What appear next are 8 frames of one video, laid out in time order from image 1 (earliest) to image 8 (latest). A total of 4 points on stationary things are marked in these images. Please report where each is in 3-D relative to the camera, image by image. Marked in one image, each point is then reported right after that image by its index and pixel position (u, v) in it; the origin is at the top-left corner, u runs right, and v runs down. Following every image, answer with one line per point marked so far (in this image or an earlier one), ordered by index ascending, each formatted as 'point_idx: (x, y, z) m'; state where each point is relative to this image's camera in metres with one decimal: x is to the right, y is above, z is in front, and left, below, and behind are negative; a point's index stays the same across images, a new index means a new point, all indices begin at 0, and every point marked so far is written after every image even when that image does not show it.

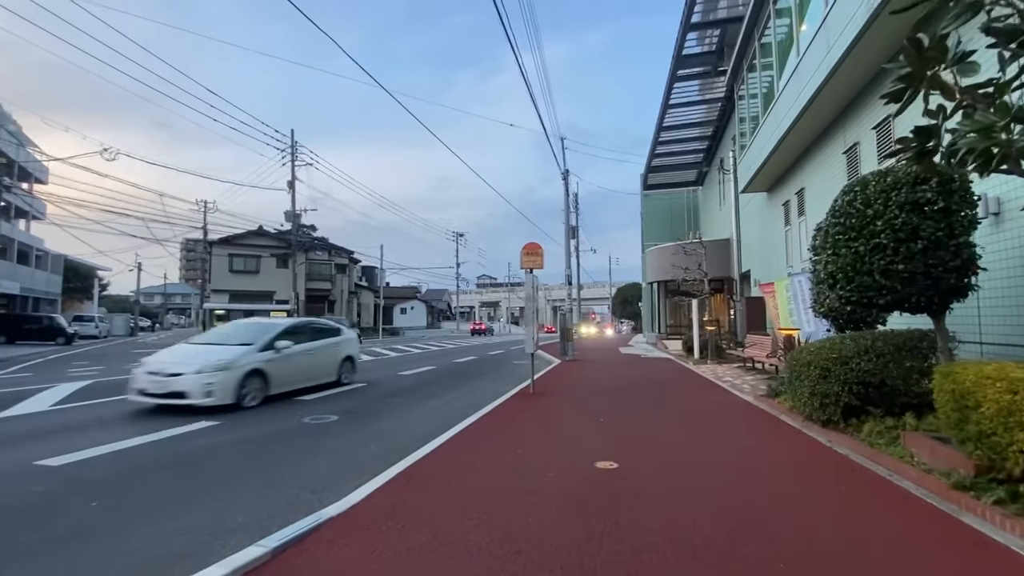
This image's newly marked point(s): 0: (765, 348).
0: (+7.6, -1.8, +14.3) m
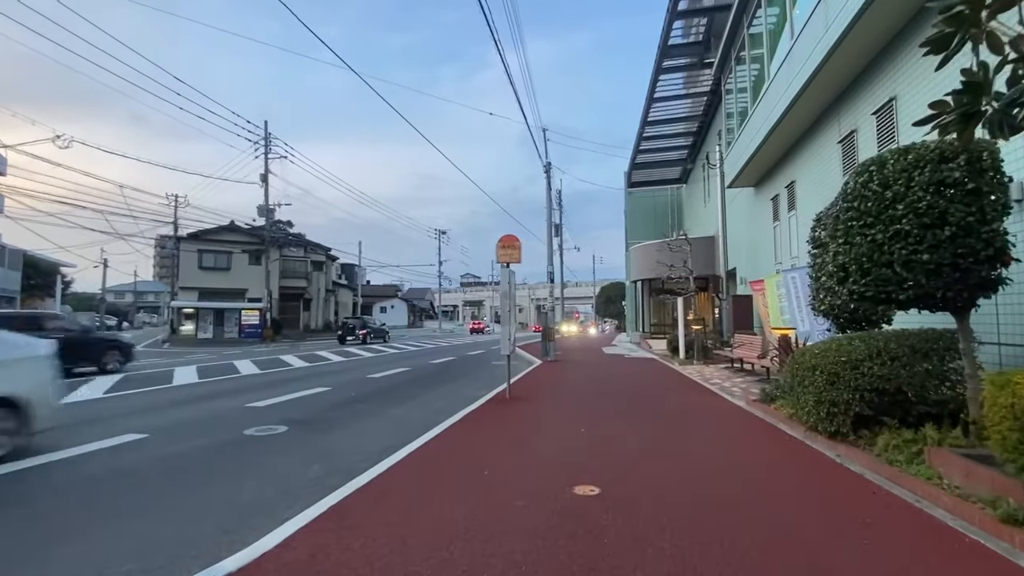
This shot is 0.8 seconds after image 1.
0: (+6.9, -1.8, +13.5) m
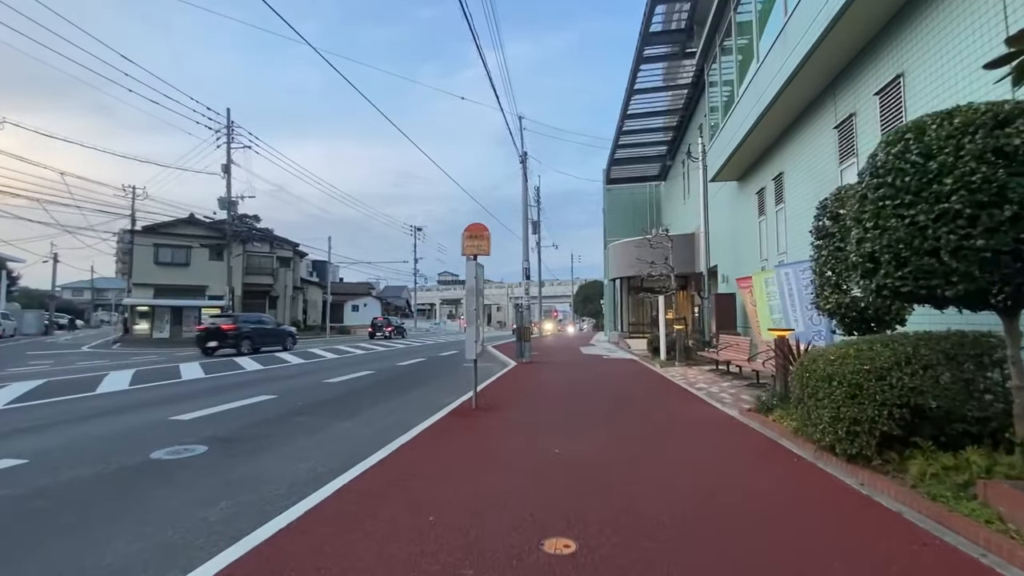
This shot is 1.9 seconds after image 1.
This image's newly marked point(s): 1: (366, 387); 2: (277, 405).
0: (+6.1, -1.7, +12.6) m
1: (-4.2, -2.9, +13.8) m
2: (-5.4, -2.7, +11.1) m
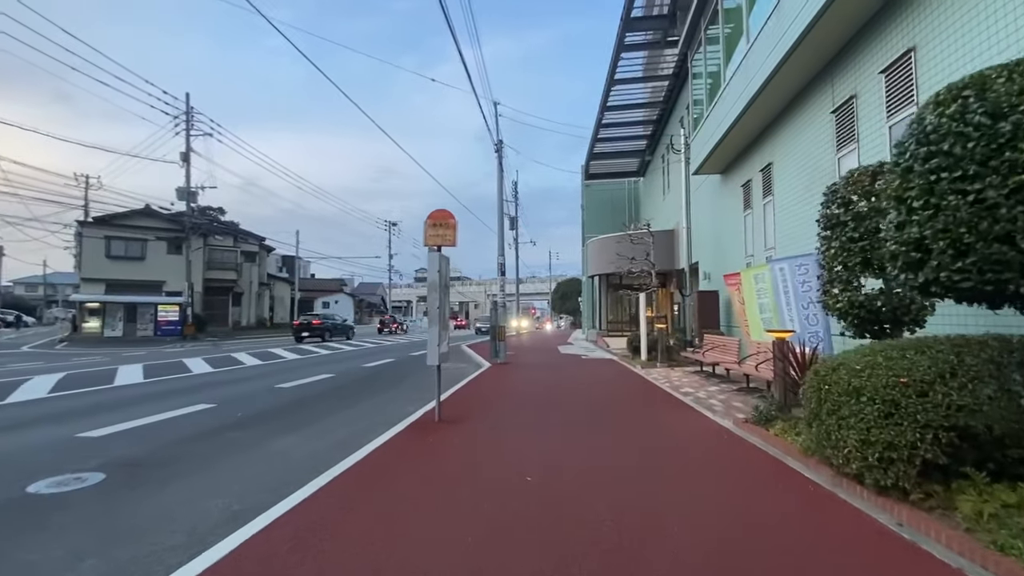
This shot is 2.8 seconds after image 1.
0: (+5.4, -1.6, +11.7) m
1: (-5.0, -2.7, +12.4) m
2: (-6.1, -2.6, +9.7) m
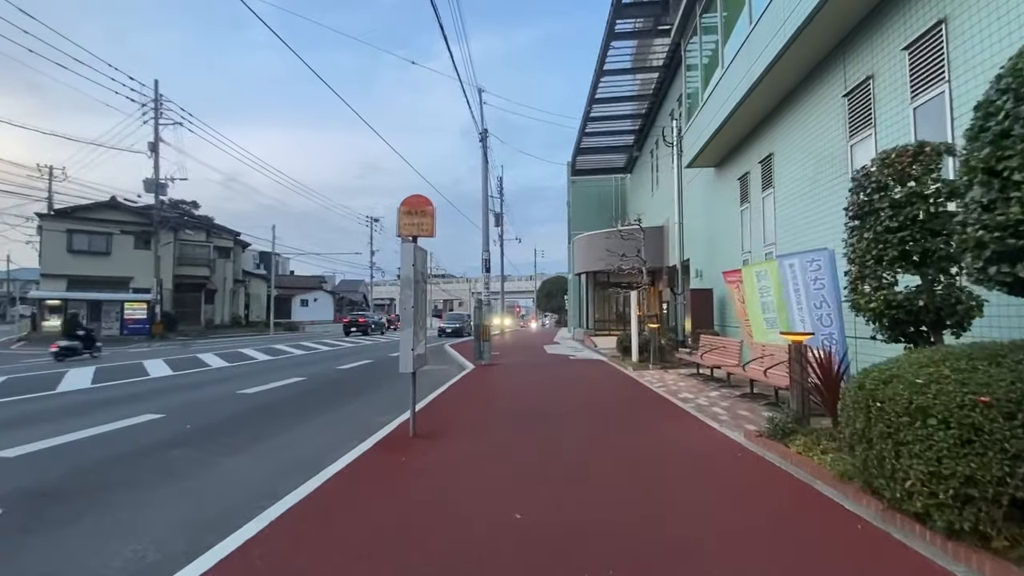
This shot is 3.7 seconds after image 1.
0: (+5.1, -1.6, +10.9) m
1: (-5.3, -2.7, +11.3) m
2: (-6.3, -2.5, +8.5) m
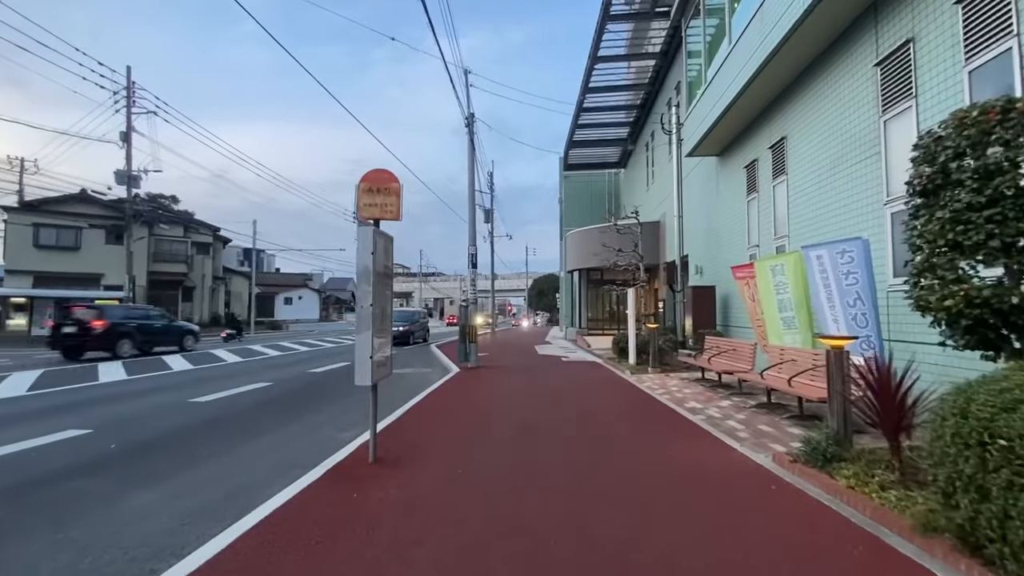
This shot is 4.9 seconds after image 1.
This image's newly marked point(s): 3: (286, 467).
0: (+4.8, -1.5, +9.8) m
1: (-5.6, -2.6, +10.0) m
2: (-6.6, -2.4, +7.2) m
3: (-3.1, -2.4, +6.5) m
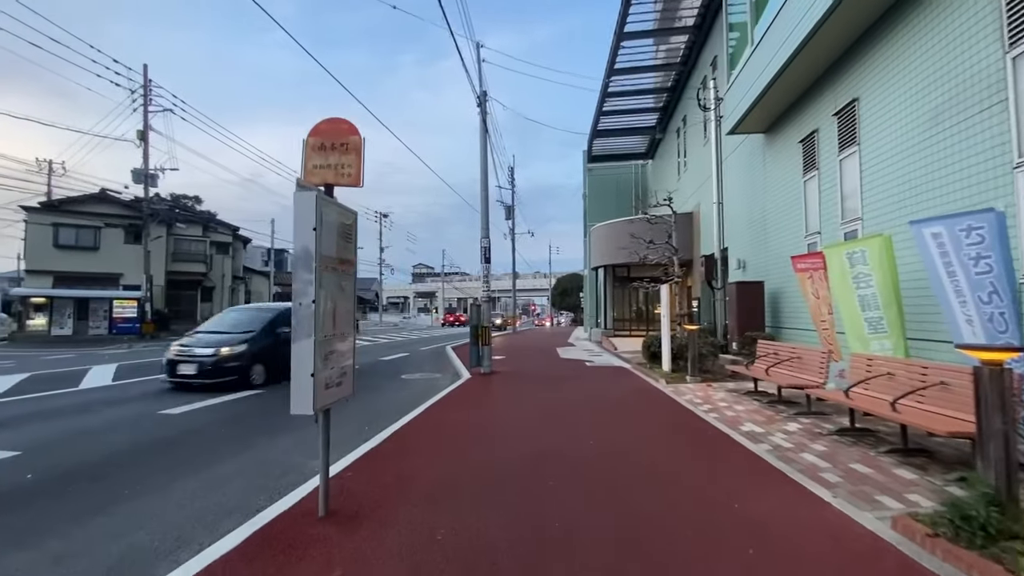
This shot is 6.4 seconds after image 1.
0: (+5.0, -1.4, +7.8) m
1: (-5.4, -2.5, +8.6) m
2: (-6.5, -2.4, +5.8) m
3: (-3.0, -2.3, +4.9) m
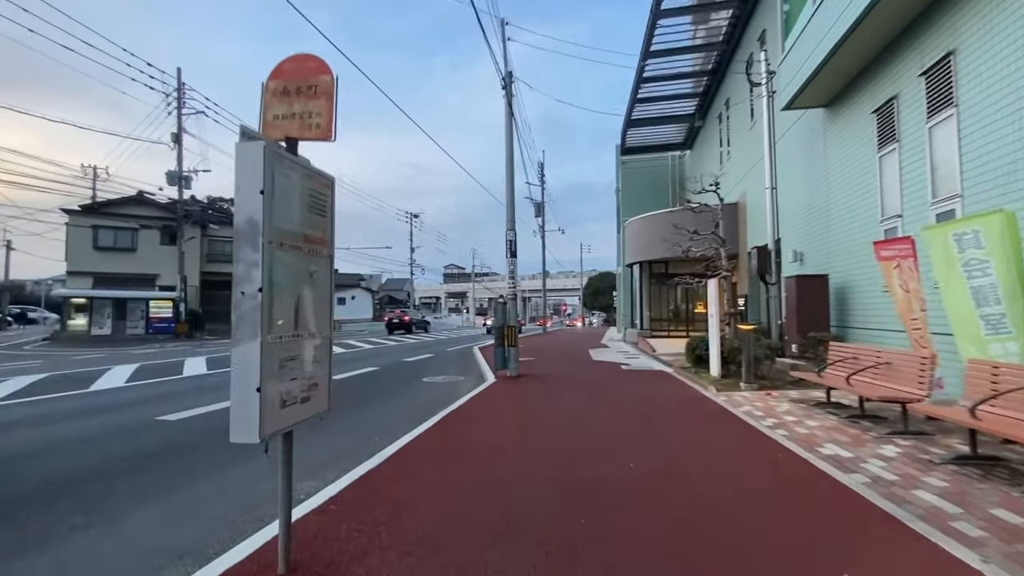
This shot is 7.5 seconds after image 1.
0: (+5.3, -1.2, +6.3) m
1: (-5.0, -2.4, +7.7) m
2: (-6.3, -2.3, +5.0) m
3: (-2.8, -2.2, +4.0) m
